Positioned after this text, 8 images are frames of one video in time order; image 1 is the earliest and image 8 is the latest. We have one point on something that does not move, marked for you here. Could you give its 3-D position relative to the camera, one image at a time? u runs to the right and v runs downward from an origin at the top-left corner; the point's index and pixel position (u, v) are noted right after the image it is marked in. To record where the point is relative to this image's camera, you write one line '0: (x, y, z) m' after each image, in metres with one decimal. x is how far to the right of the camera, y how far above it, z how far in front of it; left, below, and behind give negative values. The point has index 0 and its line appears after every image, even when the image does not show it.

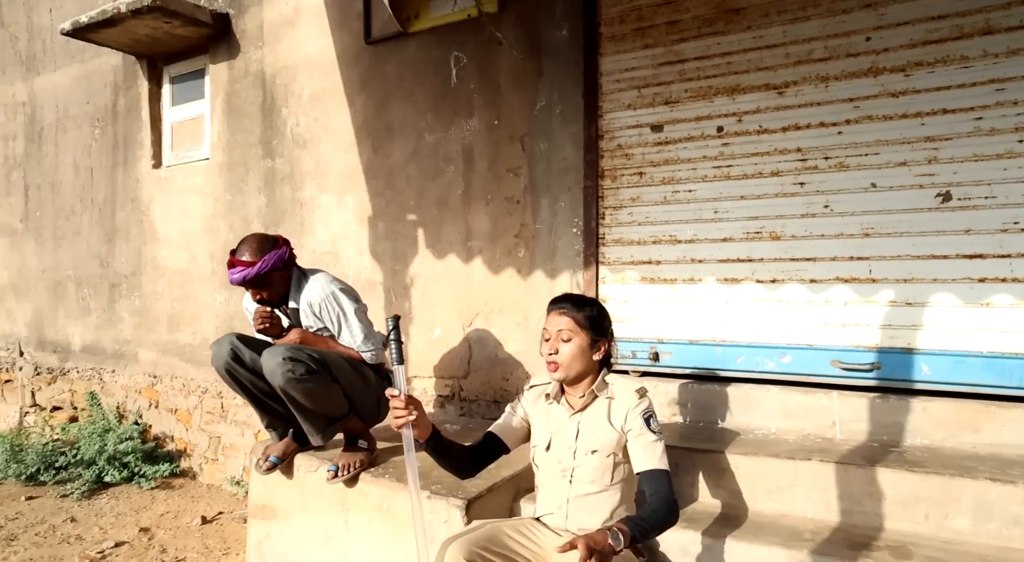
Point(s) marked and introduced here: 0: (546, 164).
0: (+0.2, +0.6, +3.4) m
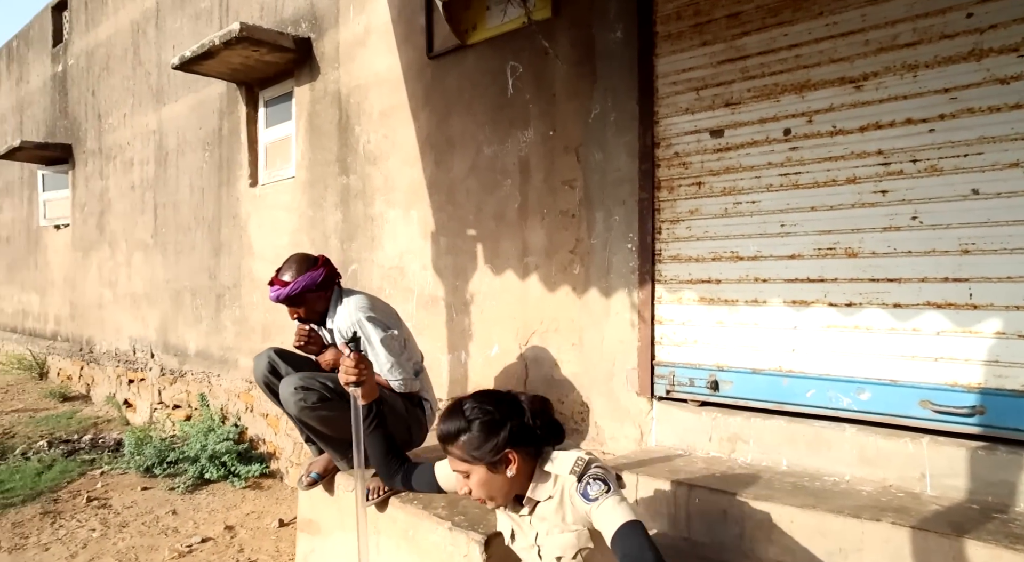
0: (+0.4, +0.5, +3.1) m
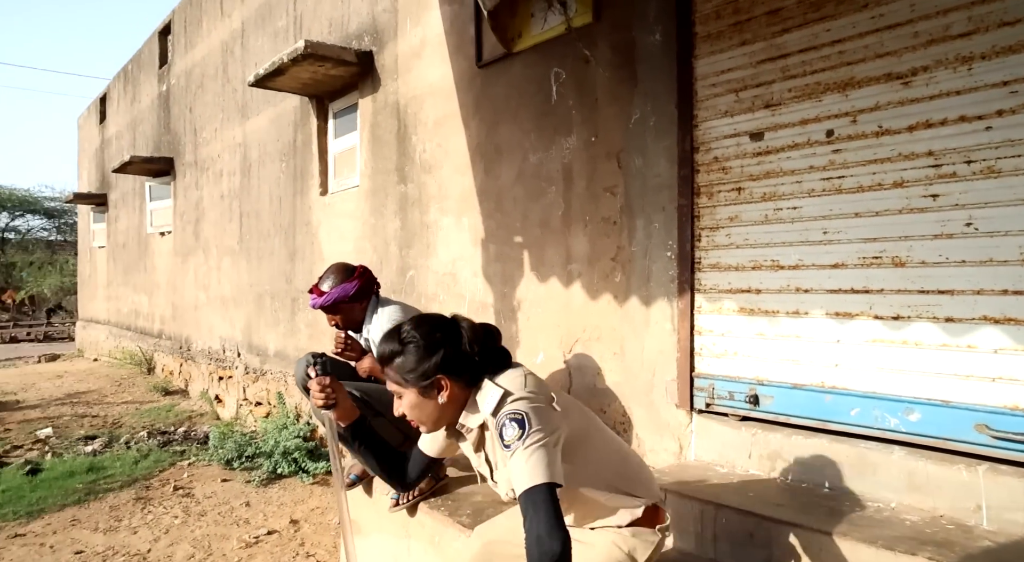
0: (+0.6, +0.4, +3.1) m
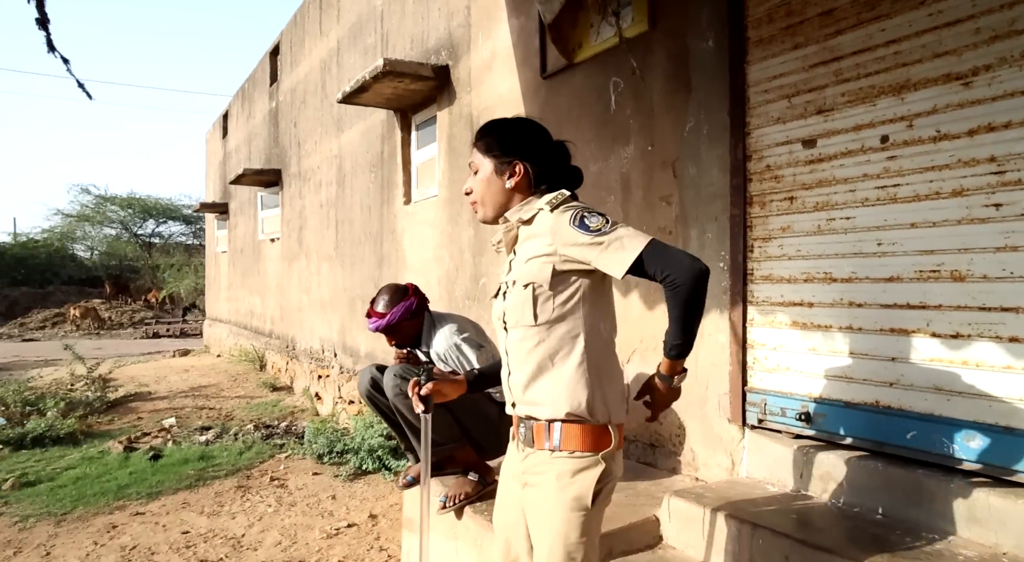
0: (+0.8, +0.4, +3.0) m
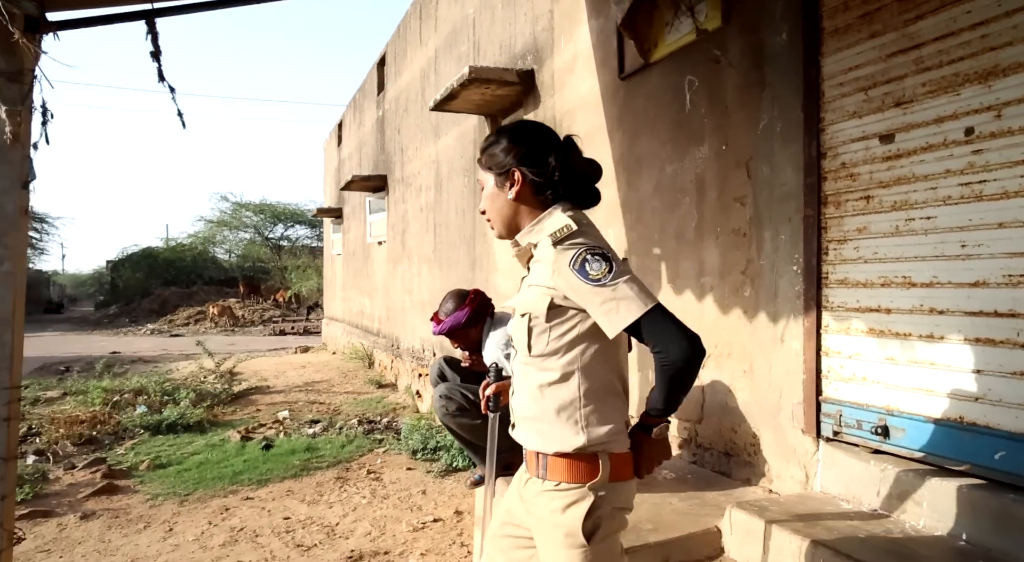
0: (+1.1, +0.4, +2.9) m
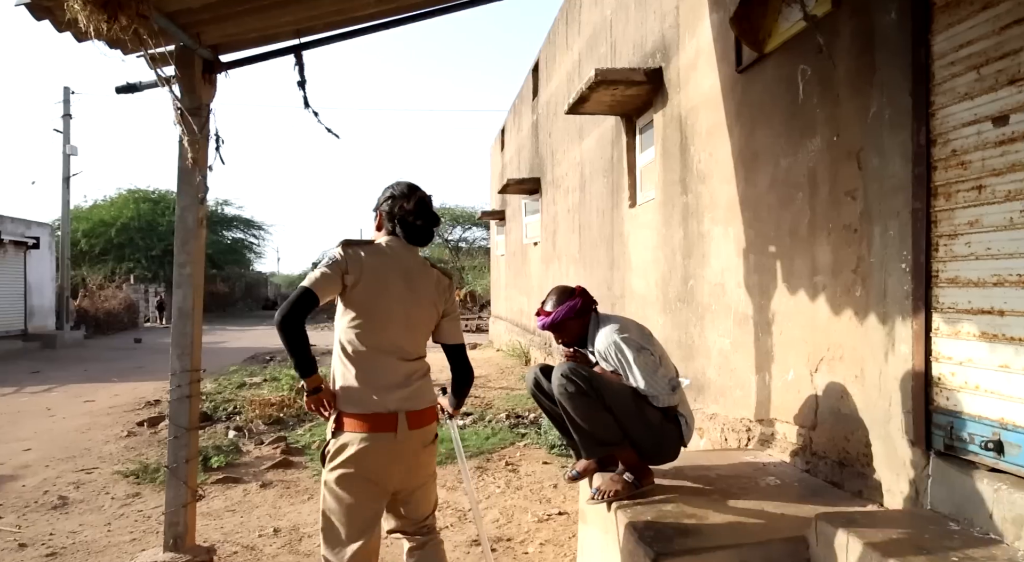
0: (+1.4, +0.4, +2.7) m
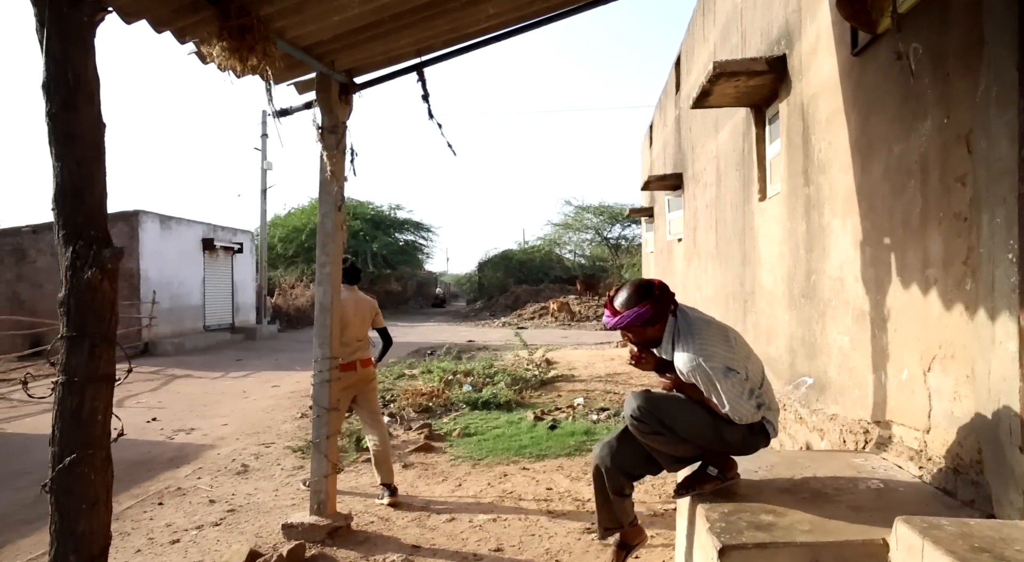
0: (+1.7, +0.4, +2.5) m
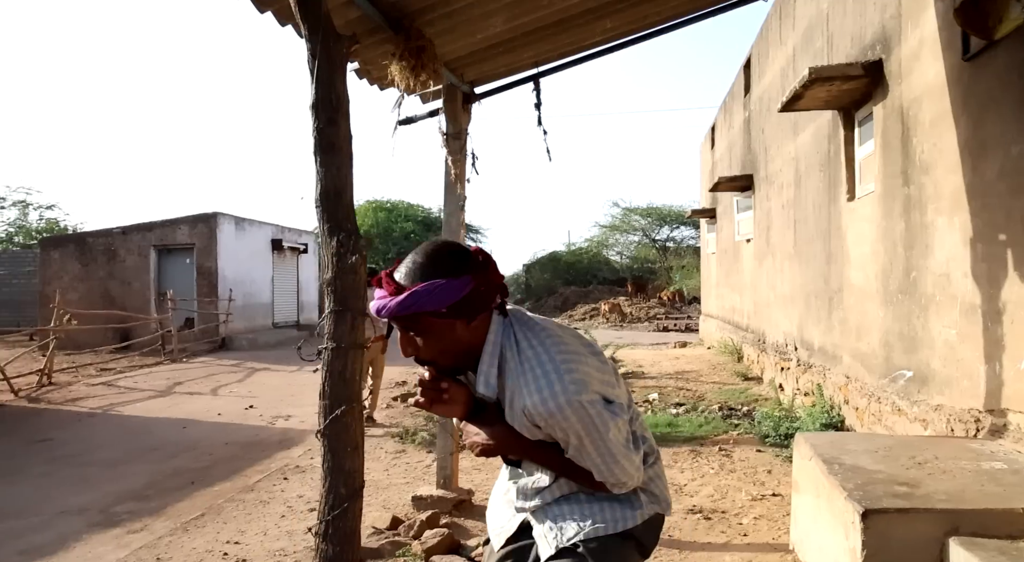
0: (+2.4, +0.4, +2.7) m
